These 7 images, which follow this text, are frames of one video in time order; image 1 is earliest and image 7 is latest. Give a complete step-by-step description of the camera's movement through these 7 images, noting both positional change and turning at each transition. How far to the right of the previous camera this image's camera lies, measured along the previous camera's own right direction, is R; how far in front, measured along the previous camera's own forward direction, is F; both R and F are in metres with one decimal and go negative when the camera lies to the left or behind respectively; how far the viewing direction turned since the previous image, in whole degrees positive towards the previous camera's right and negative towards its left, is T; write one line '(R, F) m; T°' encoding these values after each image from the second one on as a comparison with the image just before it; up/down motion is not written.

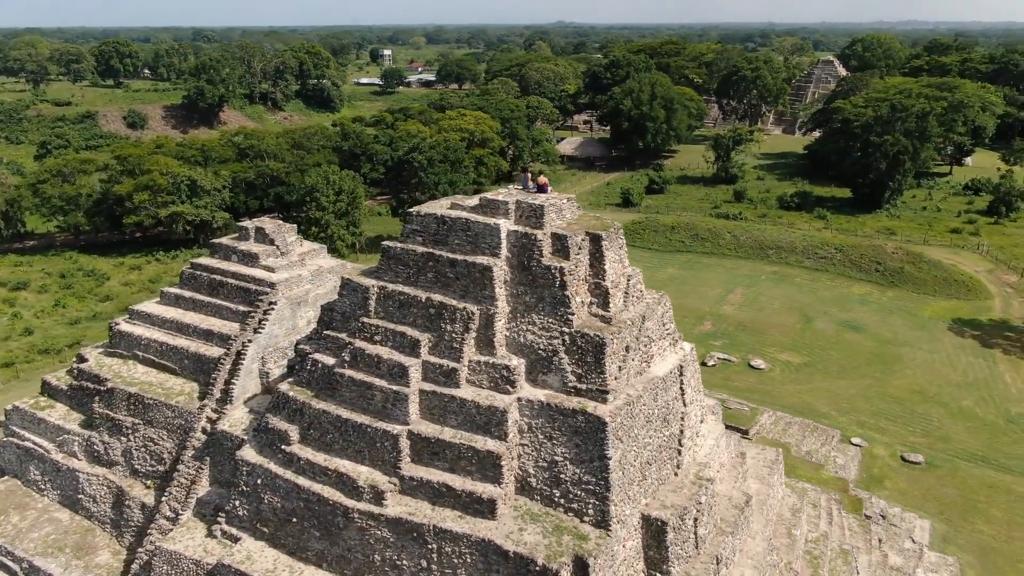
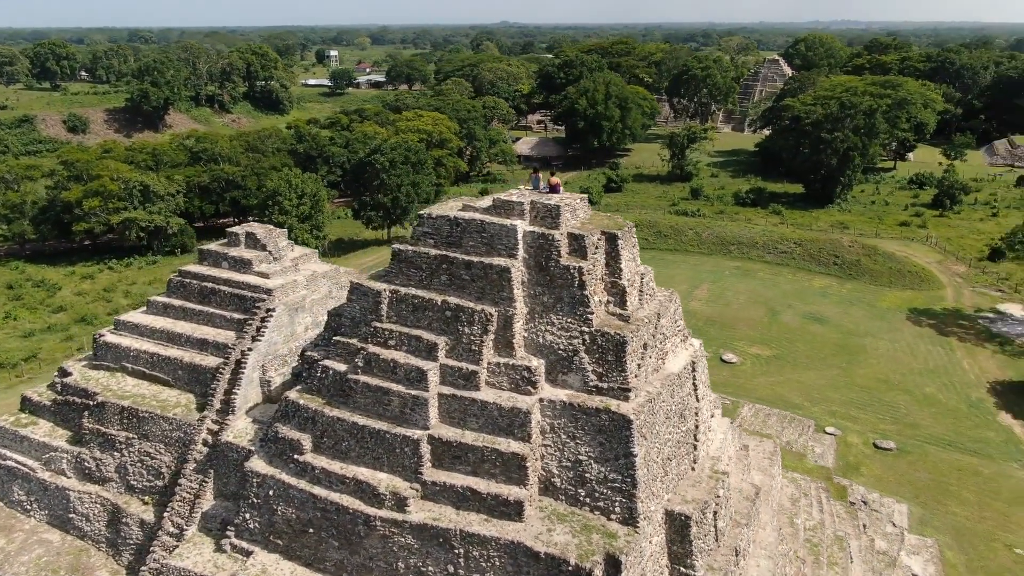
(-0.8, 0.0) m; +4°
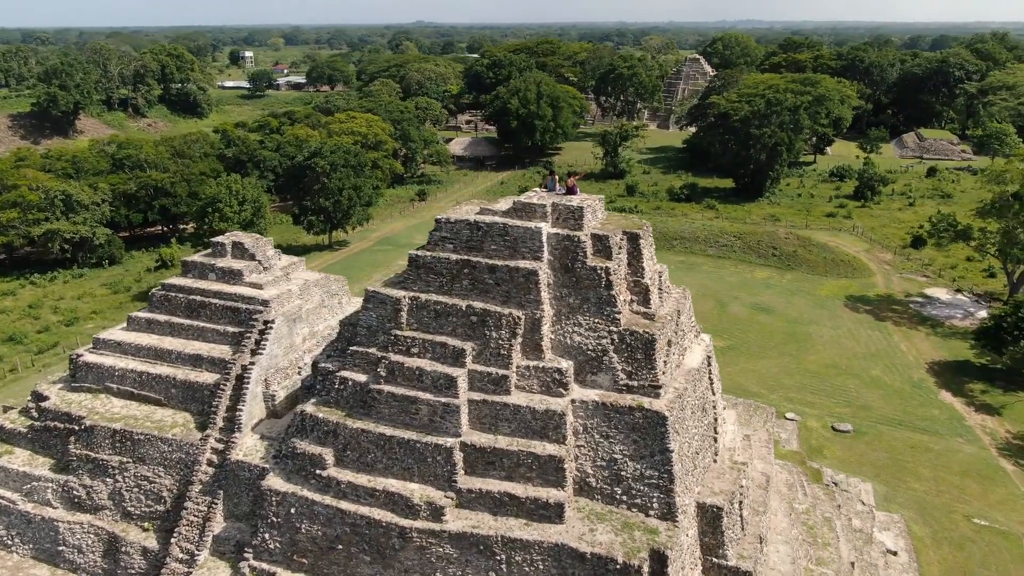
(-1.2, +0.1) m; +6°
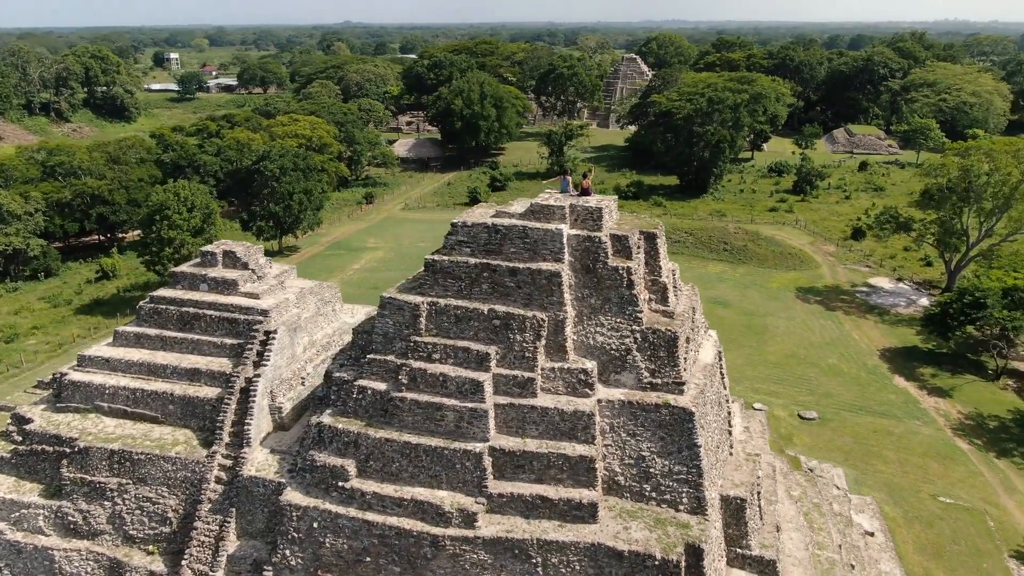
(-1.0, +0.1) m; +5°
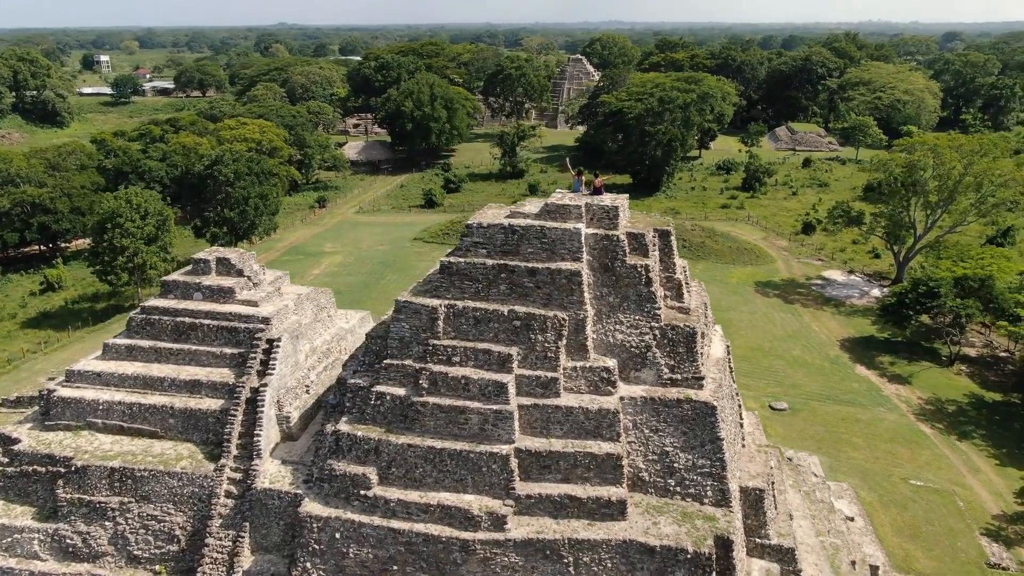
(-0.9, +0.1) m; +4°
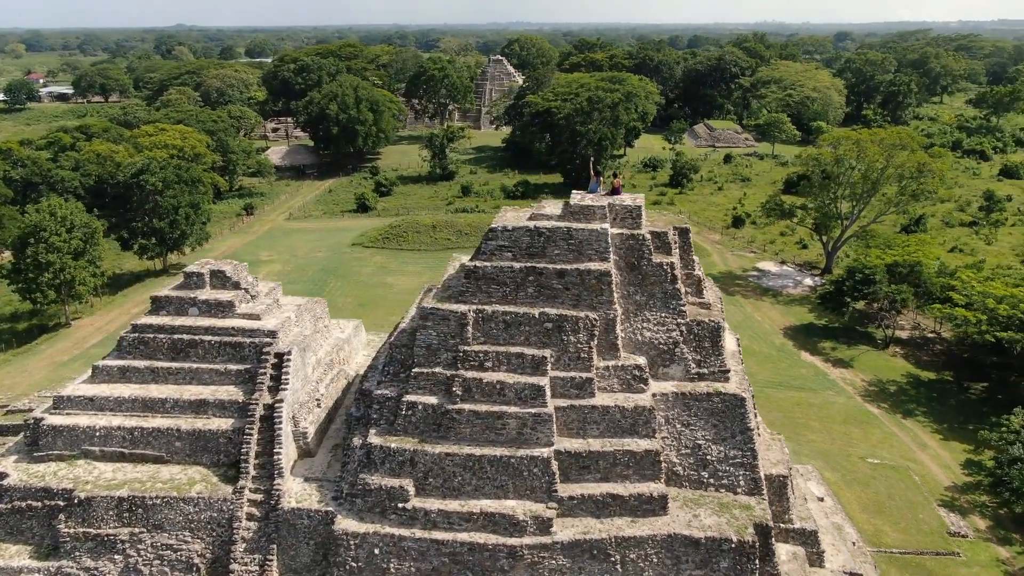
(-1.3, +0.1) m; +6°
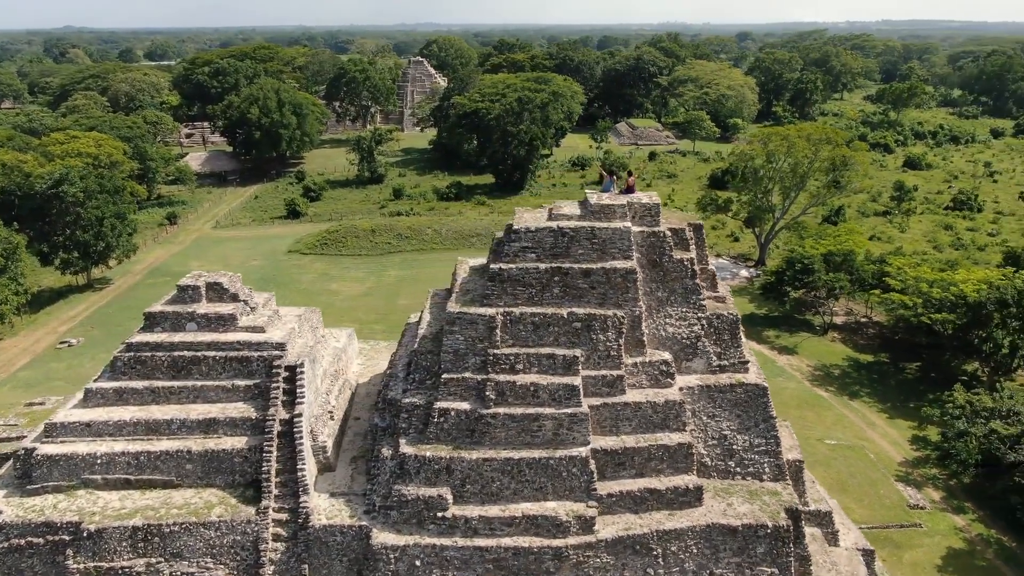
(-1.3, +0.1) m; +6°
